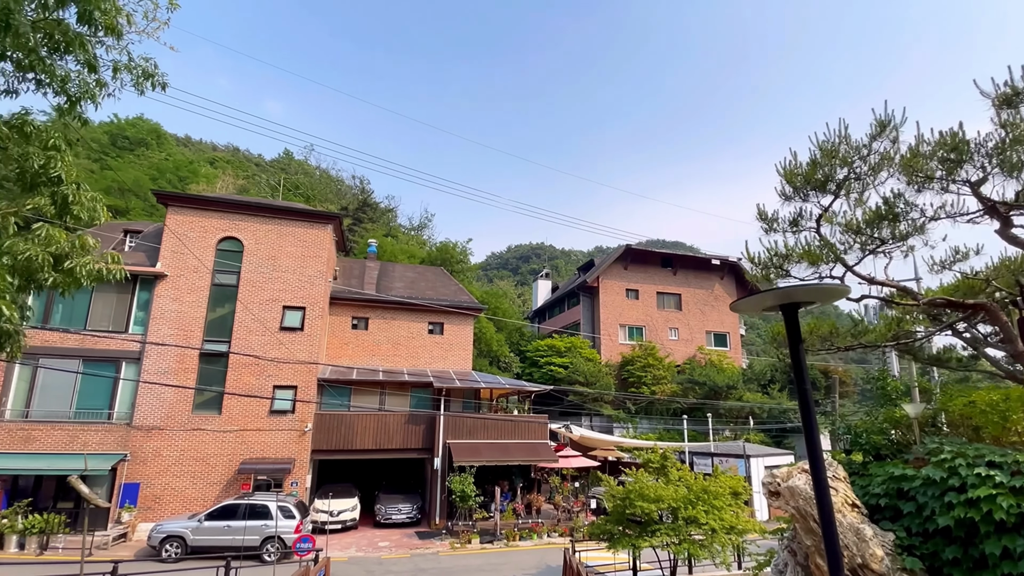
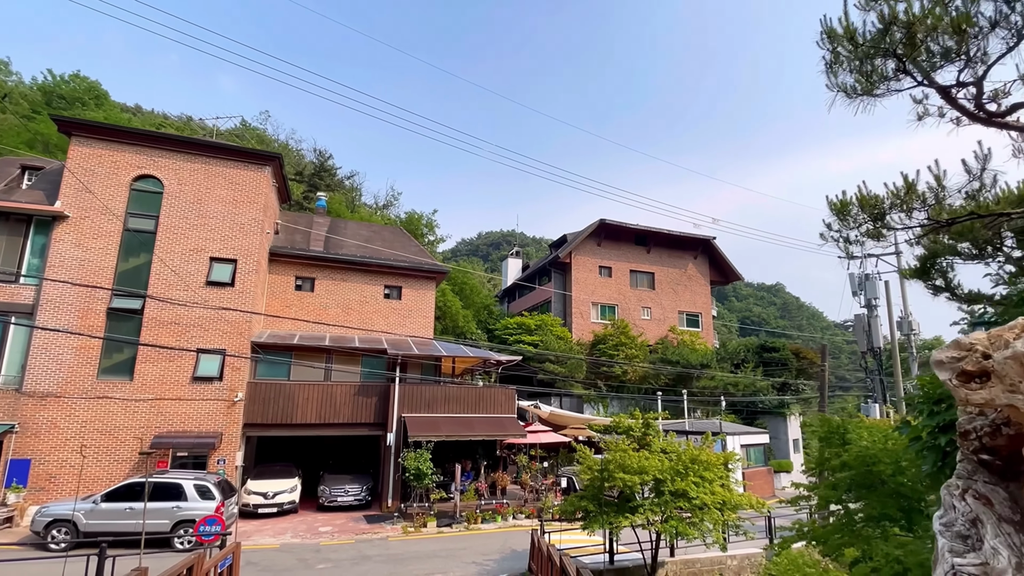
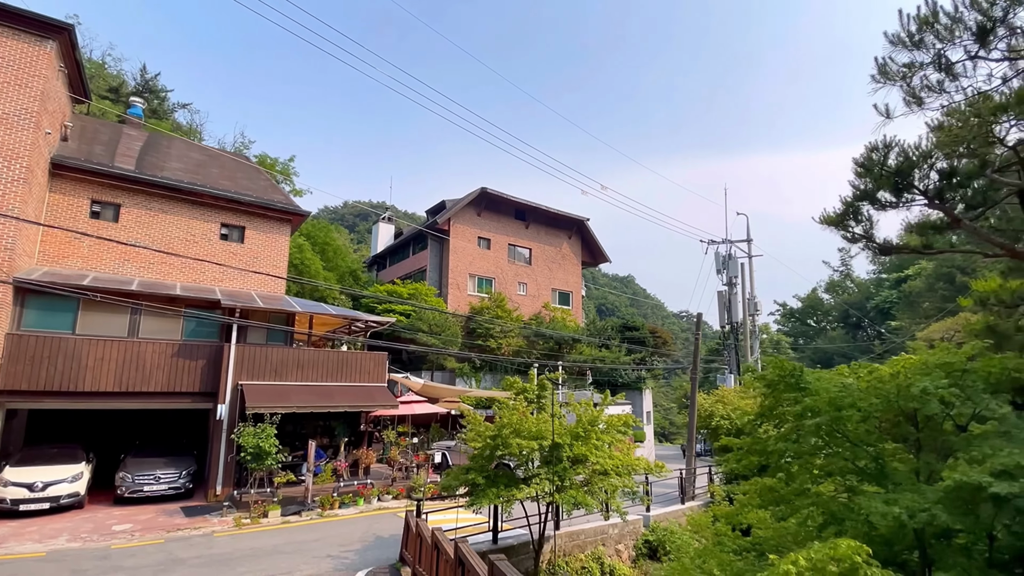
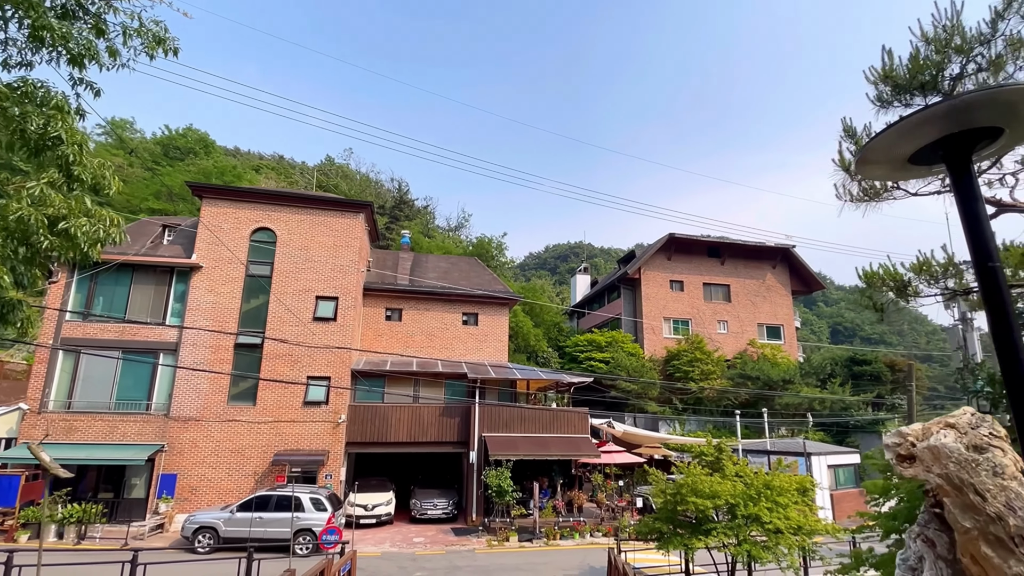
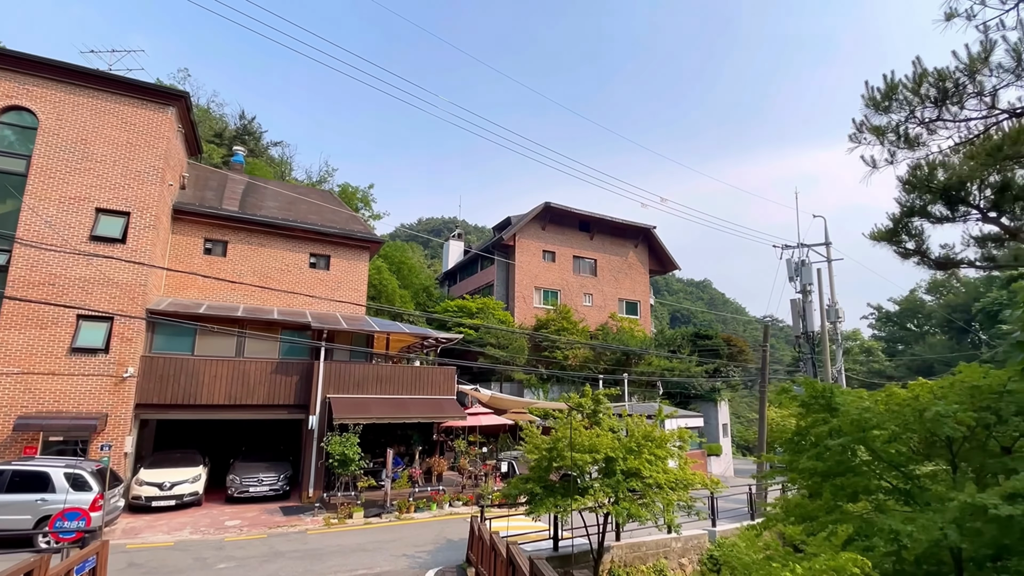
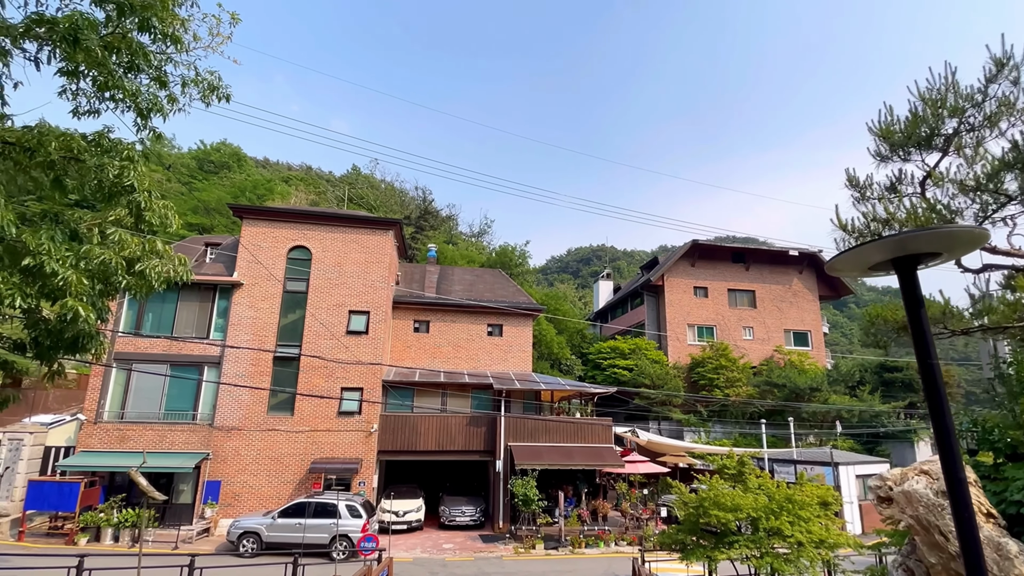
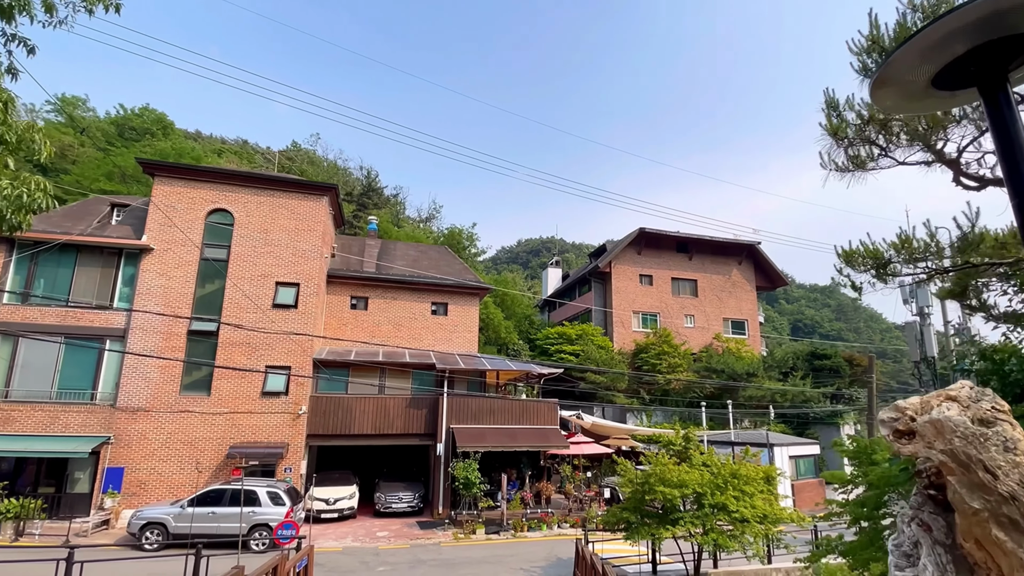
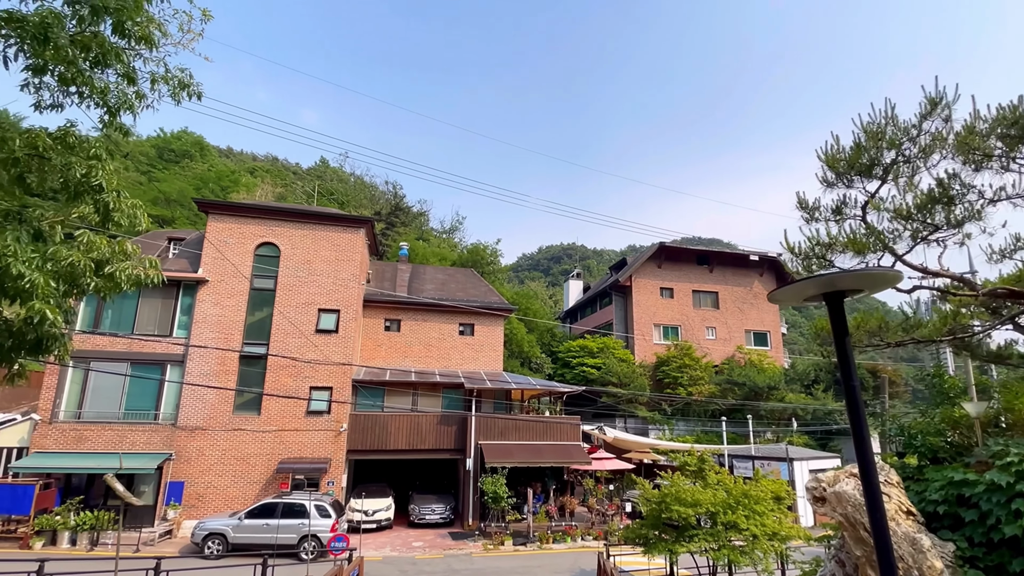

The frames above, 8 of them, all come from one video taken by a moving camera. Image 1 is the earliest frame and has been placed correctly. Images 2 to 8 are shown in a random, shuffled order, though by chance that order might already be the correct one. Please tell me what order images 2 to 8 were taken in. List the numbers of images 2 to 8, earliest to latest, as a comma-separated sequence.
8, 6, 4, 7, 2, 5, 3
